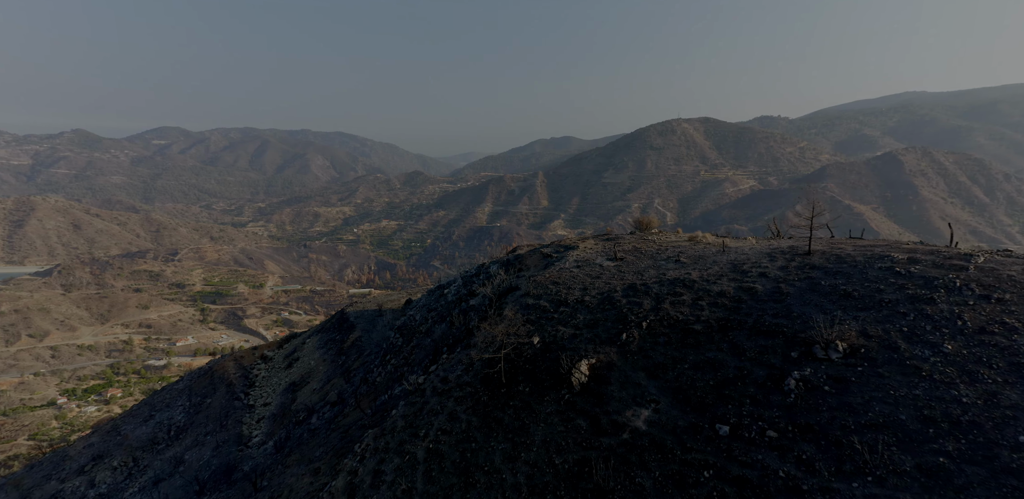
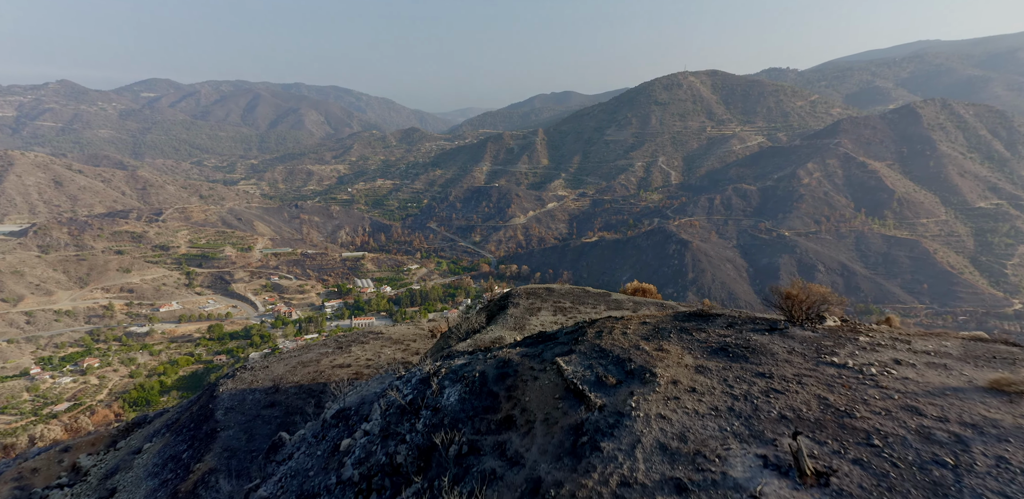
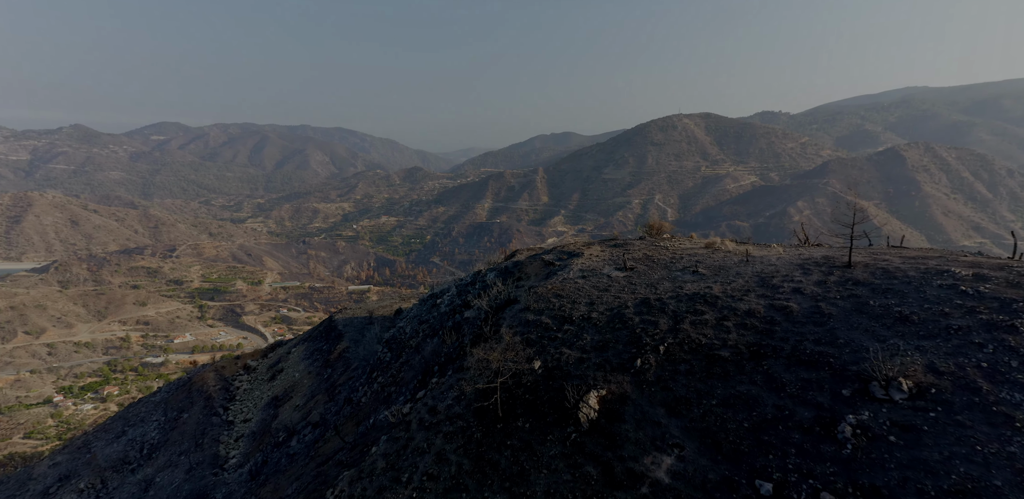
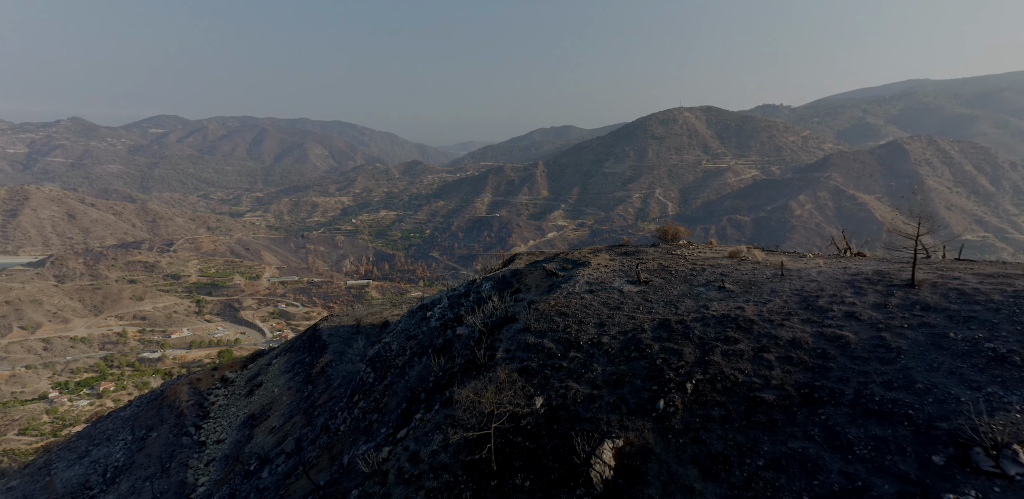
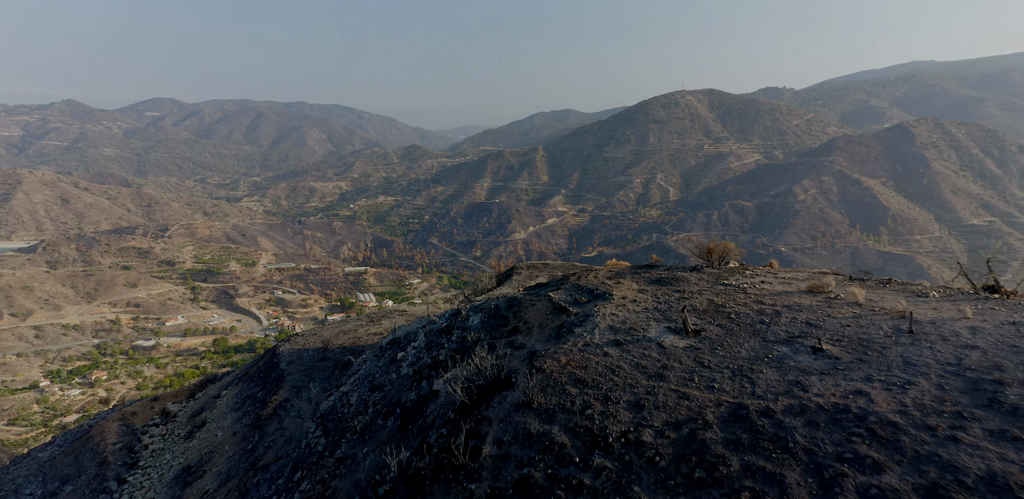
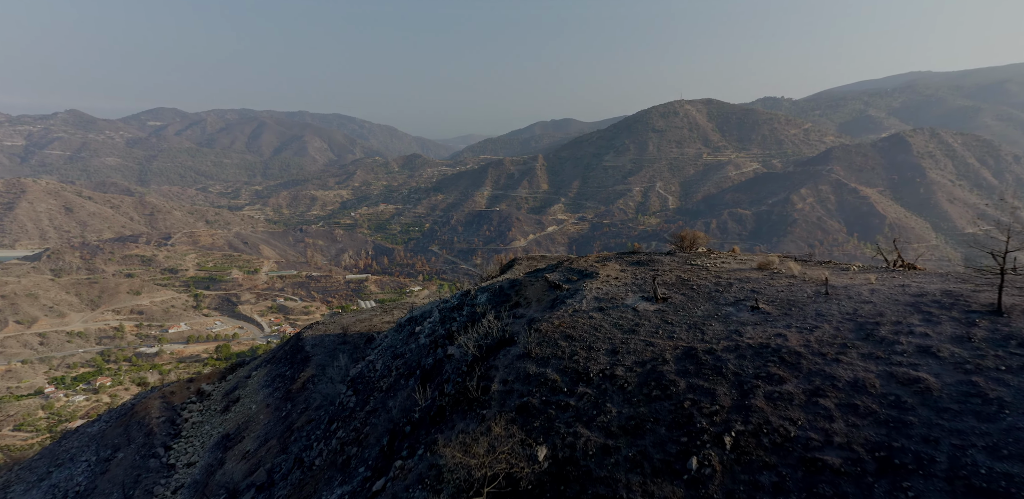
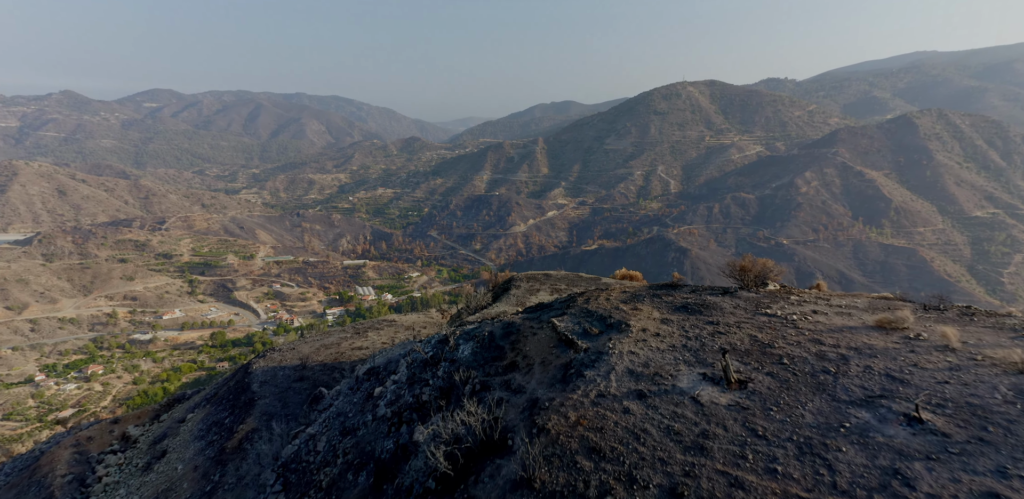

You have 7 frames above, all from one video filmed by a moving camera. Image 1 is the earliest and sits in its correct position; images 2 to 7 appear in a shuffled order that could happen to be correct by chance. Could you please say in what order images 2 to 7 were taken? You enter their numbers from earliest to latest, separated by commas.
3, 4, 6, 5, 7, 2
